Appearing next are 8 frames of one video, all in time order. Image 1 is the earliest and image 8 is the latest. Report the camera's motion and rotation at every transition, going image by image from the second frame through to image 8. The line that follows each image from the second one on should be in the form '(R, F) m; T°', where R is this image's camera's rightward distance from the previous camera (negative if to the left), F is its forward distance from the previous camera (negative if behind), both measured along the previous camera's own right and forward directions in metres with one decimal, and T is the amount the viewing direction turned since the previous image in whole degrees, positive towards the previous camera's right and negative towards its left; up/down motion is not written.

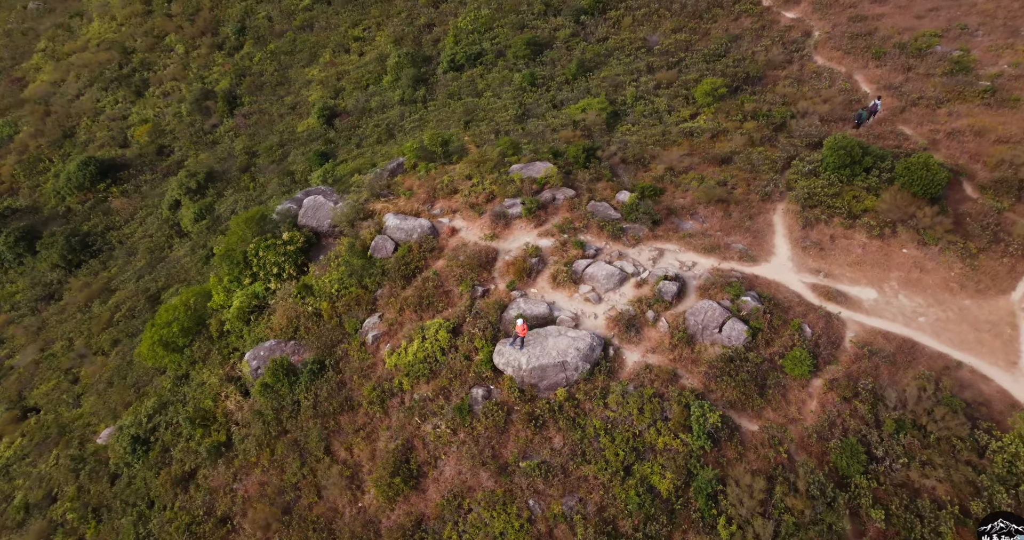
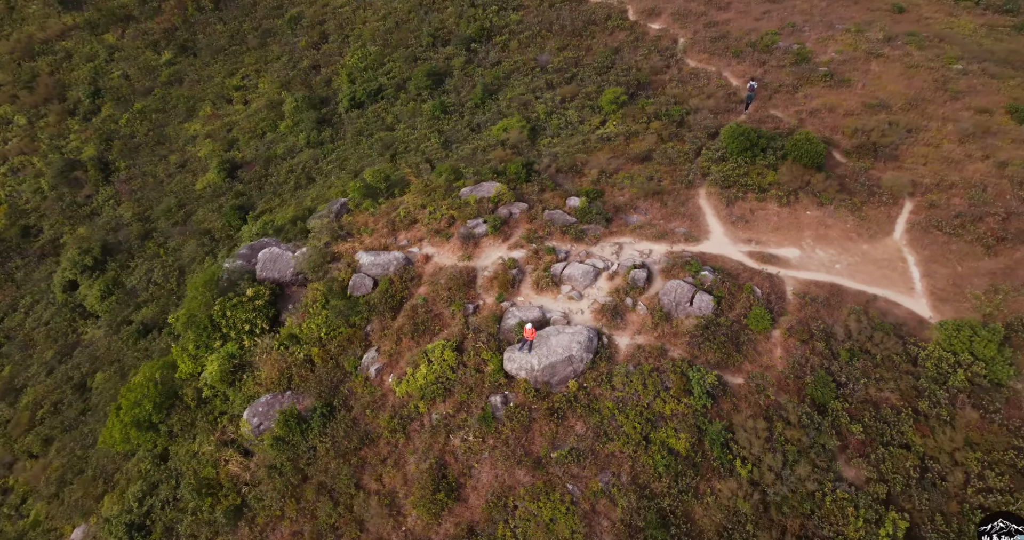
(-2.1, -0.4) m; +10°
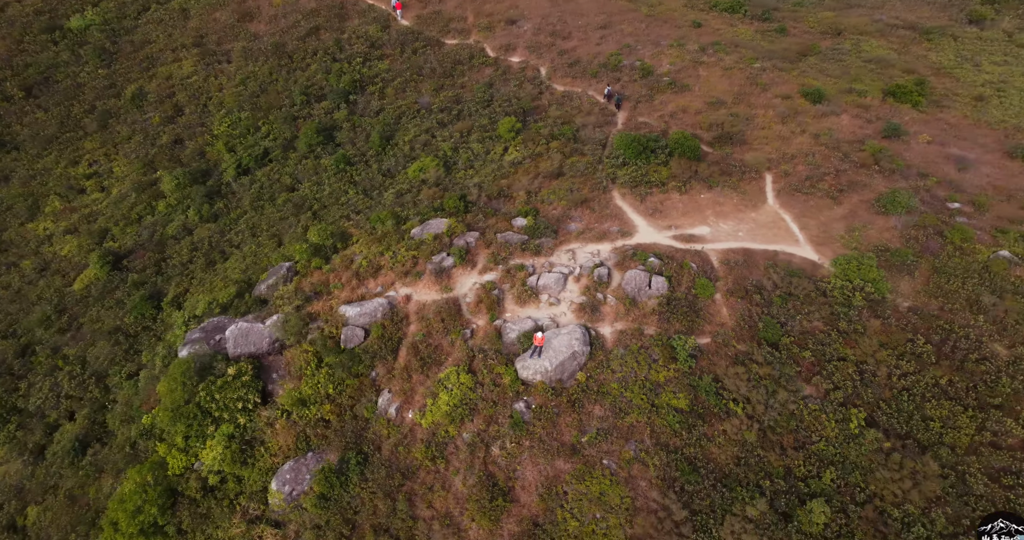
(-2.8, -0.8) m; +12°
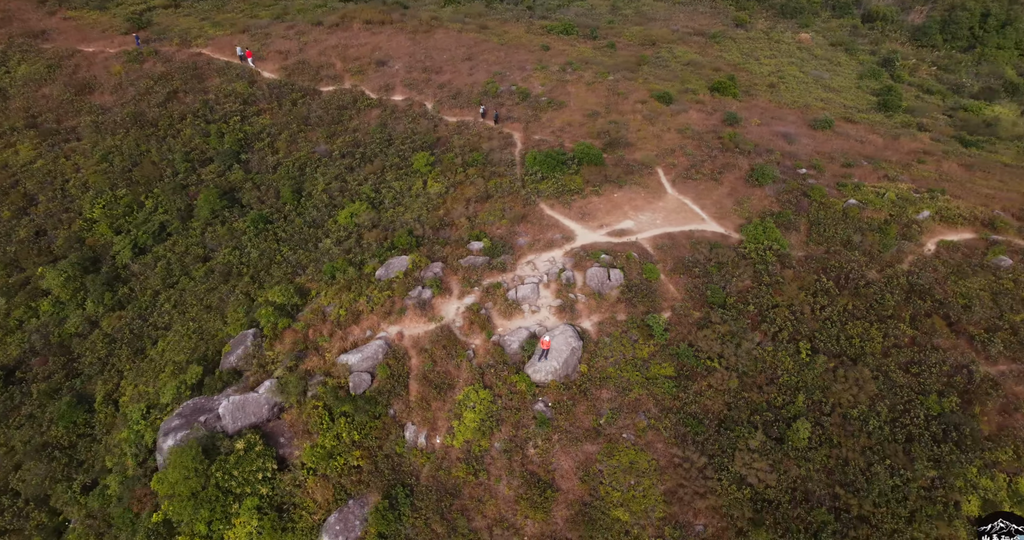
(-2.7, -0.9) m; +11°
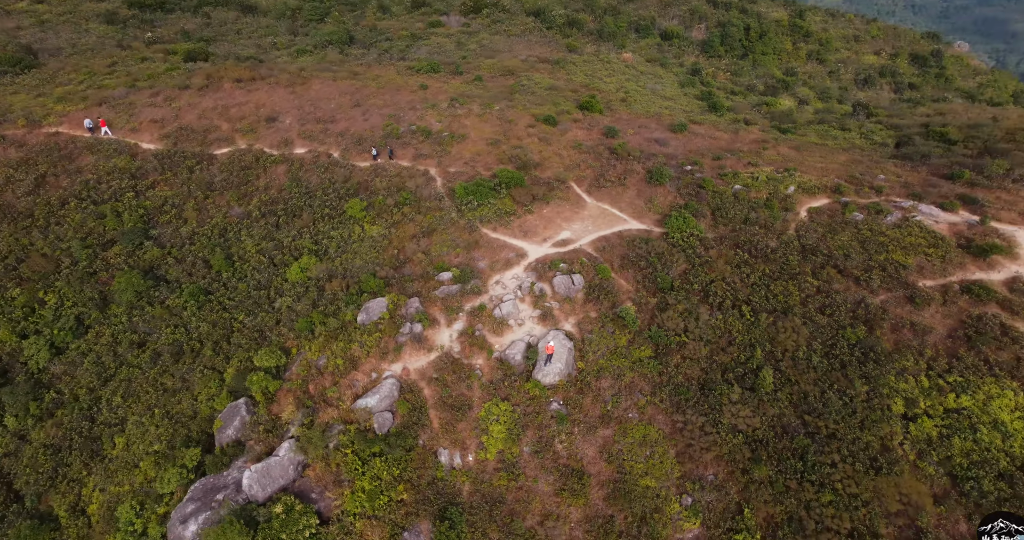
(-2.8, -1.2) m; +11°
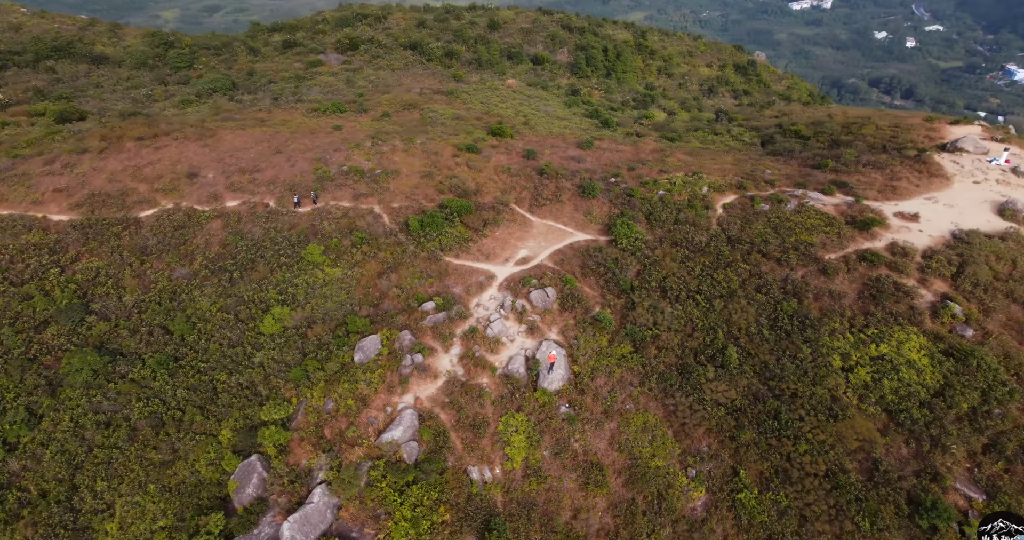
(-2.5, -1.0) m; +9°
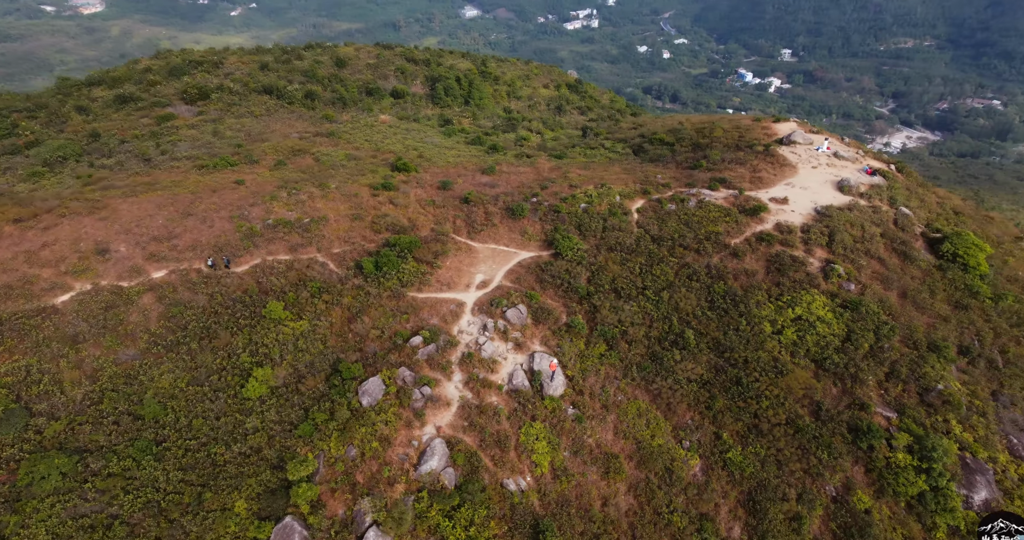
(-3.0, -1.5) m; +10°
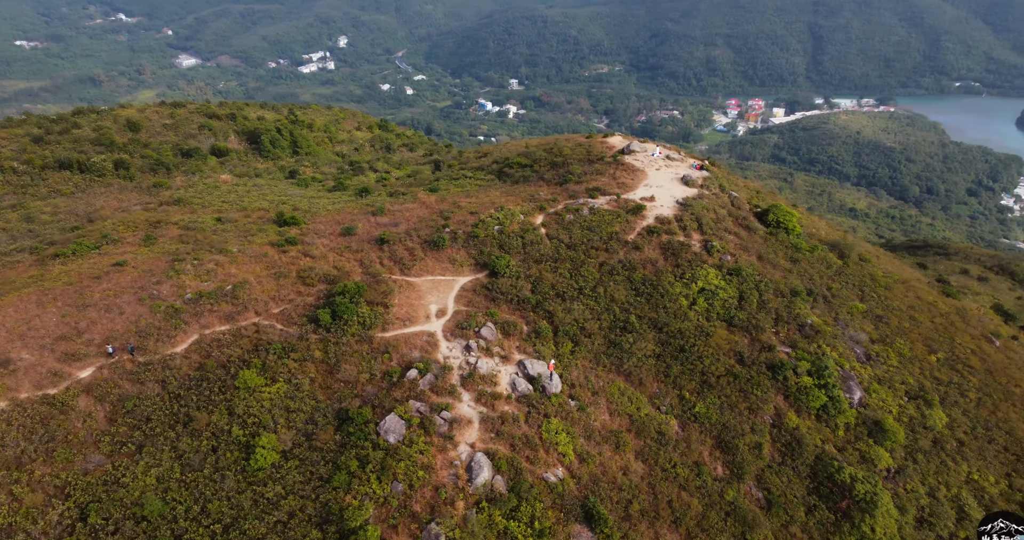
(-3.8, -2.3) m; +12°
